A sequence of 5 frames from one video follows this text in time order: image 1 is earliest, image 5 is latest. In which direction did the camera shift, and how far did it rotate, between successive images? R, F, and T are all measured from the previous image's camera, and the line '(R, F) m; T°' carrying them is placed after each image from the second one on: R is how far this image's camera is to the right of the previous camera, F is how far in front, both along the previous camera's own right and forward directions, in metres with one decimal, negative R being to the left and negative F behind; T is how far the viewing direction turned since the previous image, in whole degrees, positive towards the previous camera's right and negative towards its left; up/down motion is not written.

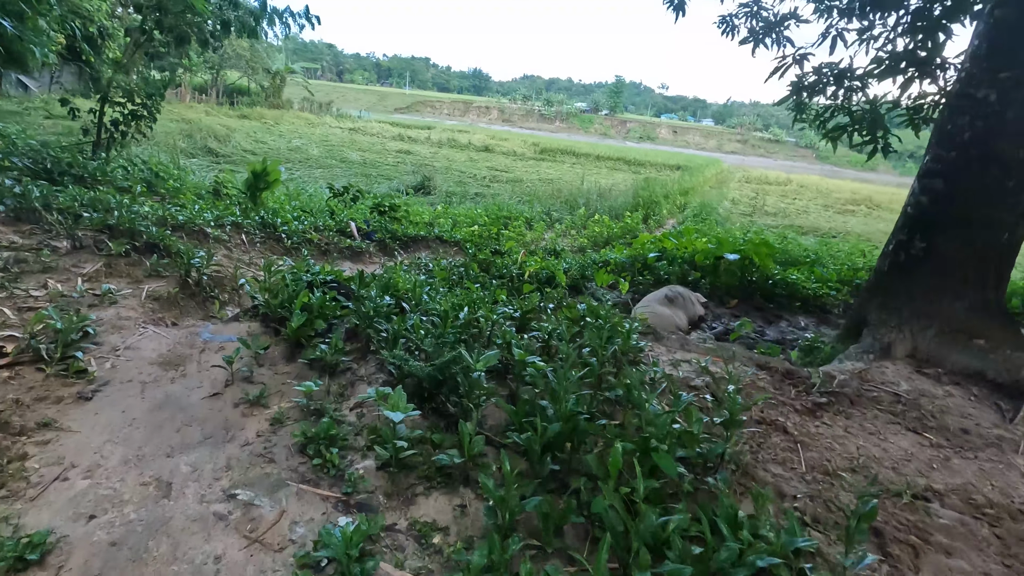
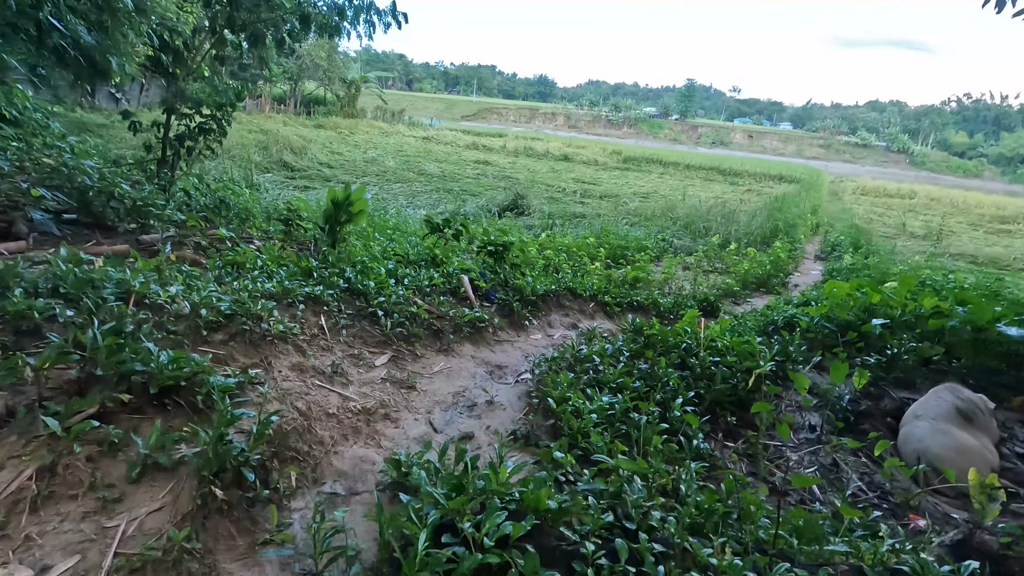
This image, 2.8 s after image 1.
(-0.7, +1.4) m; -6°
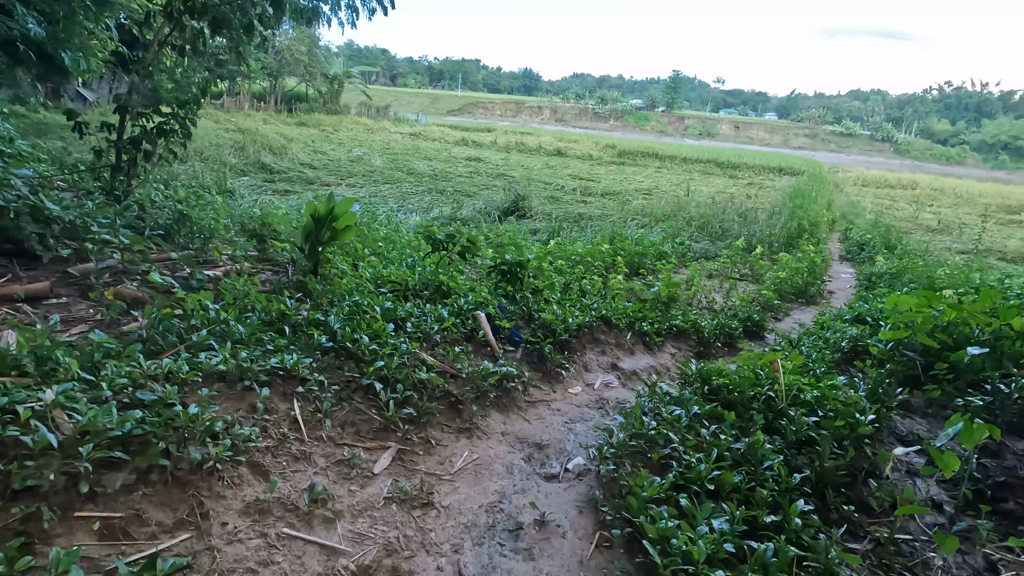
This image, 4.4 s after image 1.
(-0.2, +0.7) m; +1°
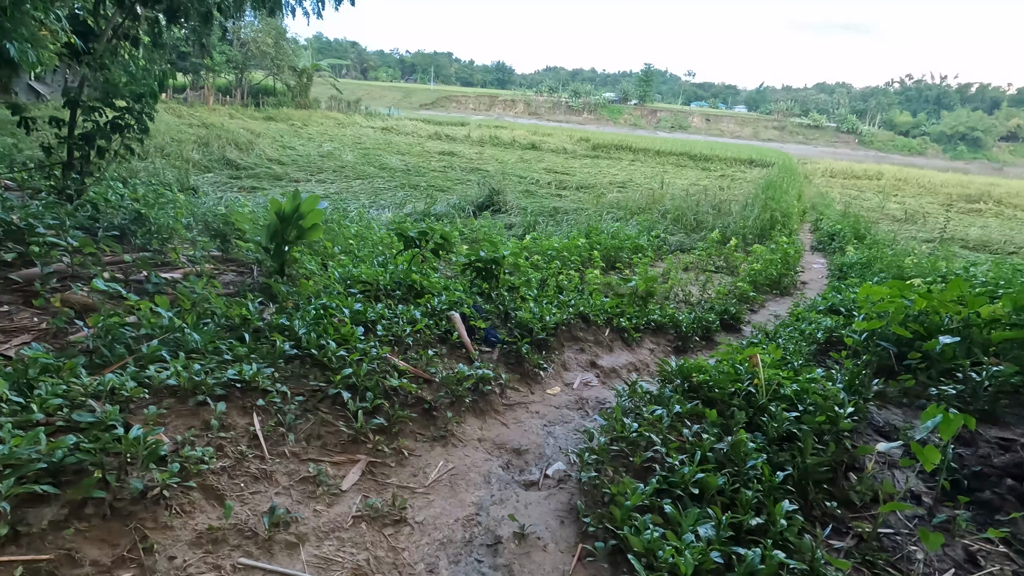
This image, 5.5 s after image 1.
(0.0, +0.1) m; +2°
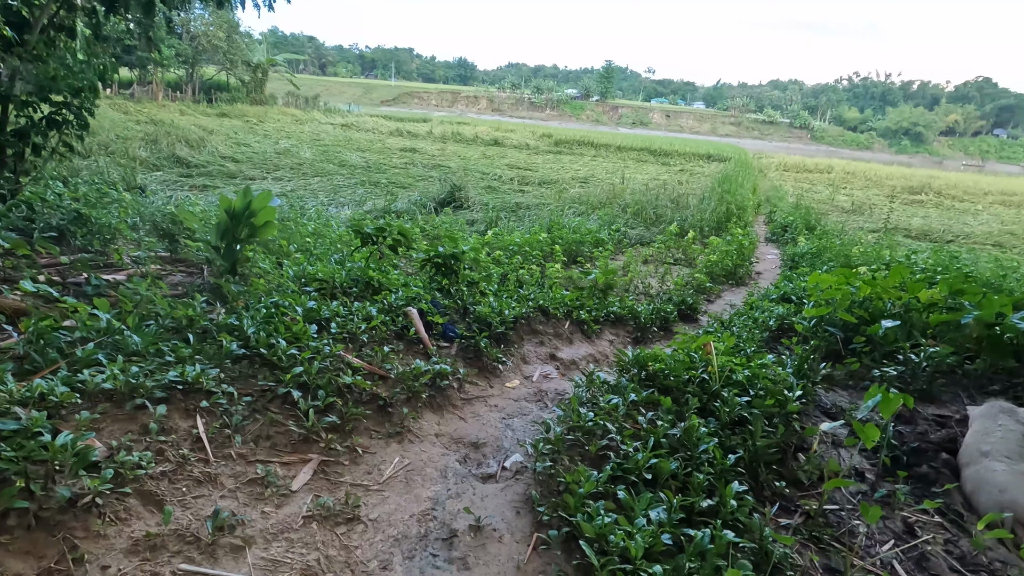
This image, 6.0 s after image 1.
(0.0, 0.0) m; +4°
